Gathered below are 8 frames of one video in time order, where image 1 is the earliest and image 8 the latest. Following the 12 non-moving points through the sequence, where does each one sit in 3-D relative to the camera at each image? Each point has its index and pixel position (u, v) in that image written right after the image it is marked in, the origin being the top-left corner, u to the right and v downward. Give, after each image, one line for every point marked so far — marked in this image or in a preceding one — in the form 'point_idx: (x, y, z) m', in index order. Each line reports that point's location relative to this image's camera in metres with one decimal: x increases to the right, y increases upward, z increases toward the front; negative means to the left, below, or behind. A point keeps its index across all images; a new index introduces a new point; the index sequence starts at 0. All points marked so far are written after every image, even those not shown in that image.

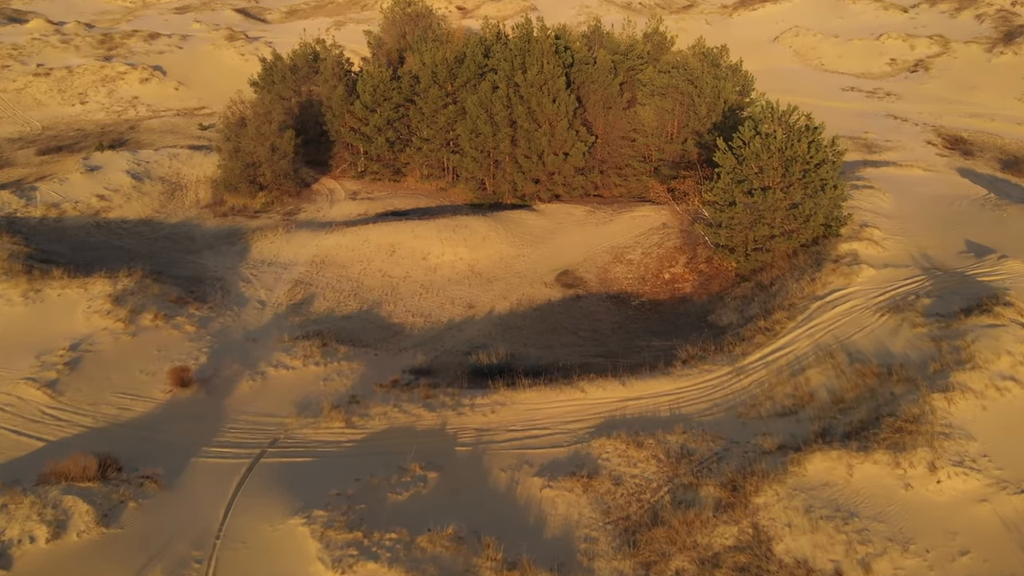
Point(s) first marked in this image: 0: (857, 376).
0: (+4.8, -1.2, +14.9) m
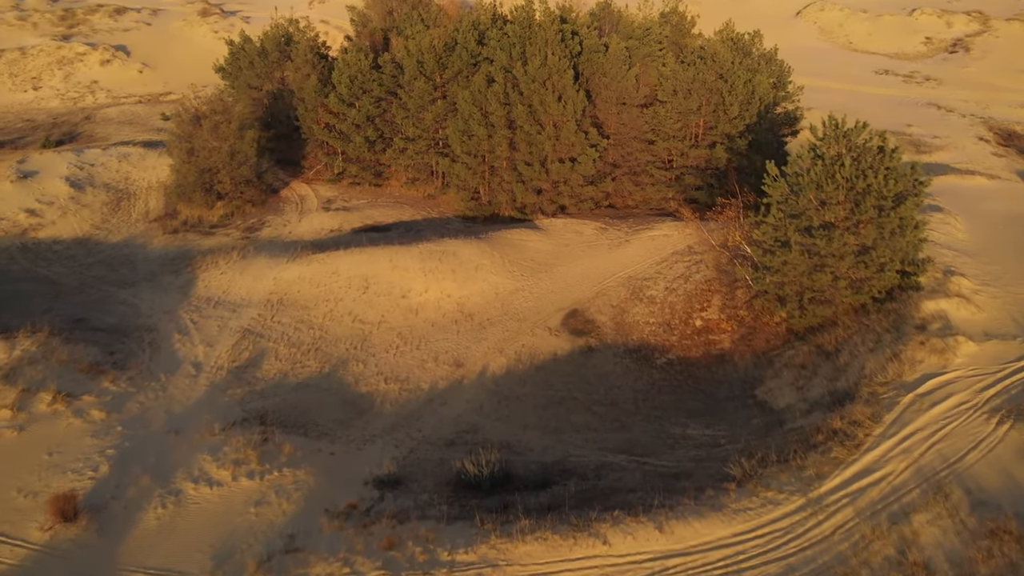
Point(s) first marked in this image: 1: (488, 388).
0: (+4.8, -2.5, +10.6) m
1: (-0.4, -1.7, +18.1) m
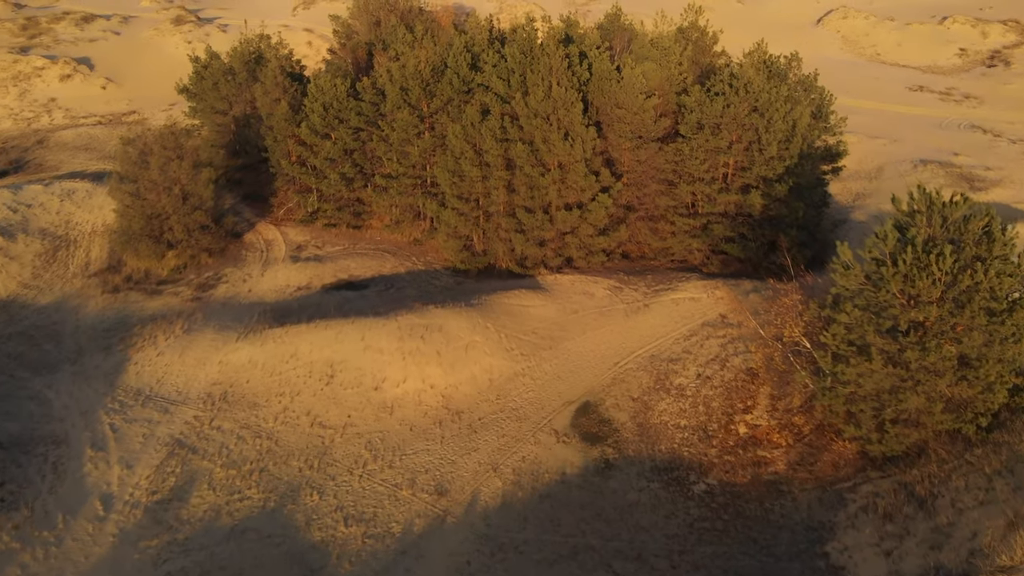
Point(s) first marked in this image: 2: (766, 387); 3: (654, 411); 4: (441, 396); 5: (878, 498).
0: (+4.7, -4.1, +6.7) m
1: (-0.4, -3.2, +14.2) m
2: (+4.0, -1.6, +16.6) m
3: (+2.3, -2.0, +17.0) m
4: (-1.2, -1.8, +17.6) m
5: (+4.6, -2.6, +13.4) m
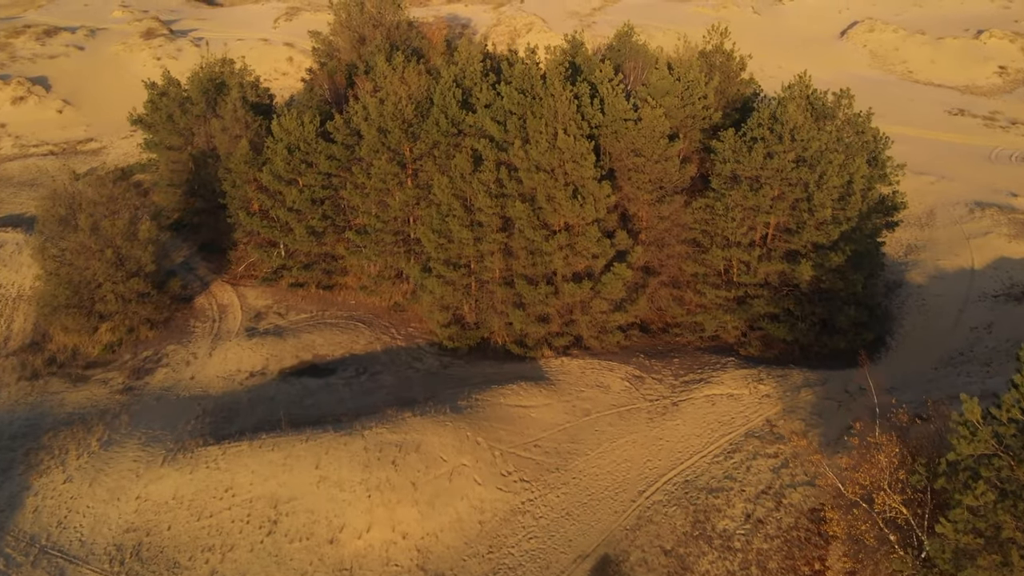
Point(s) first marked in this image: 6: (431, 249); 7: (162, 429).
0: (+4.7, -5.6, +2.8) m
1: (-0.5, -4.8, +10.3) m
2: (+3.9, -3.1, +12.8) m
3: (+2.2, -3.6, +13.1) m
4: (-1.2, -3.4, +13.7) m
5: (+4.6, -4.2, +9.5) m
6: (-1.5, +0.7, +19.8) m
7: (-5.5, -2.2, +16.7) m
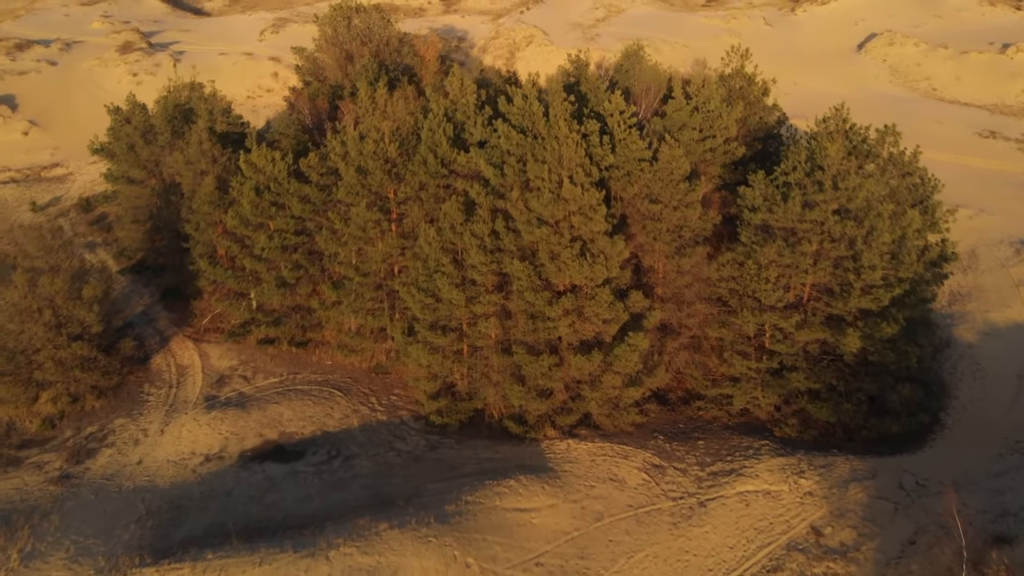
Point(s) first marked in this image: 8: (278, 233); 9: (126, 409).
0: (+4.7, -6.7, +0.2) m
1: (-0.5, -5.9, +7.7) m
2: (+3.9, -4.2, +10.1) m
3: (+2.2, -4.6, +10.5) m
4: (-1.3, -4.4, +11.1) m
5: (+4.5, -5.3, +6.9) m
6: (-1.6, -0.4, +17.2) m
7: (-5.5, -3.3, +14.0) m
8: (-4.3, +1.0, +19.5) m
9: (-6.7, -2.1, +18.5) m
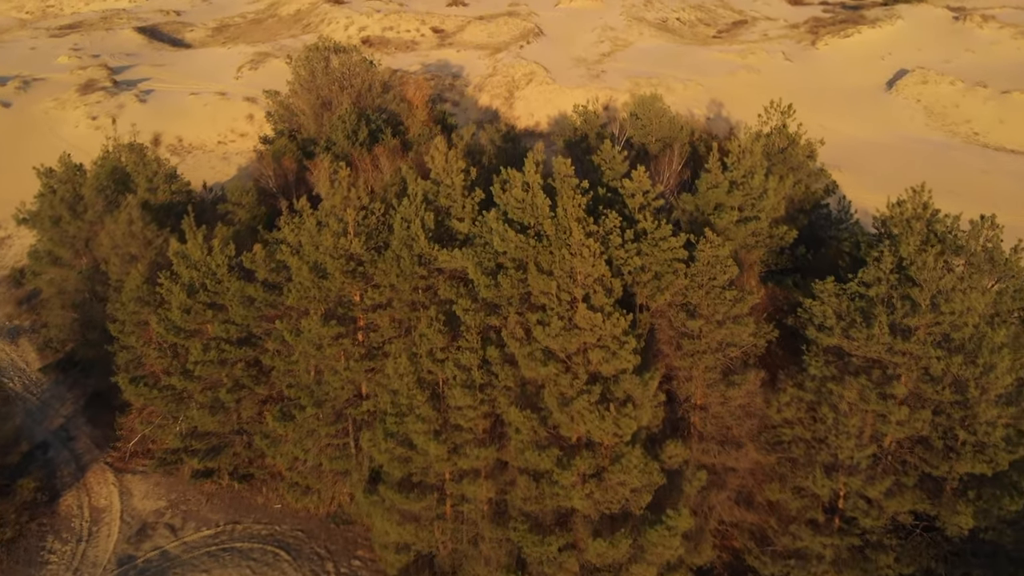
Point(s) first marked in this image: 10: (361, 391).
0: (+4.6, -8.1, -3.9) m
1: (-0.6, -7.5, +3.6) m
2: (+3.9, -5.9, +6.1) m
3: (+2.2, -6.3, +6.5) m
4: (-1.3, -6.1, +7.1) m
5: (+4.5, -6.9, +2.8) m
6: (-1.6, -2.2, +13.2) m
7: (-5.6, -5.1, +10.0) m
8: (-4.4, -0.9, +15.5) m
9: (-6.7, -3.9, +14.4) m
10: (-2.1, -1.5, +14.9) m
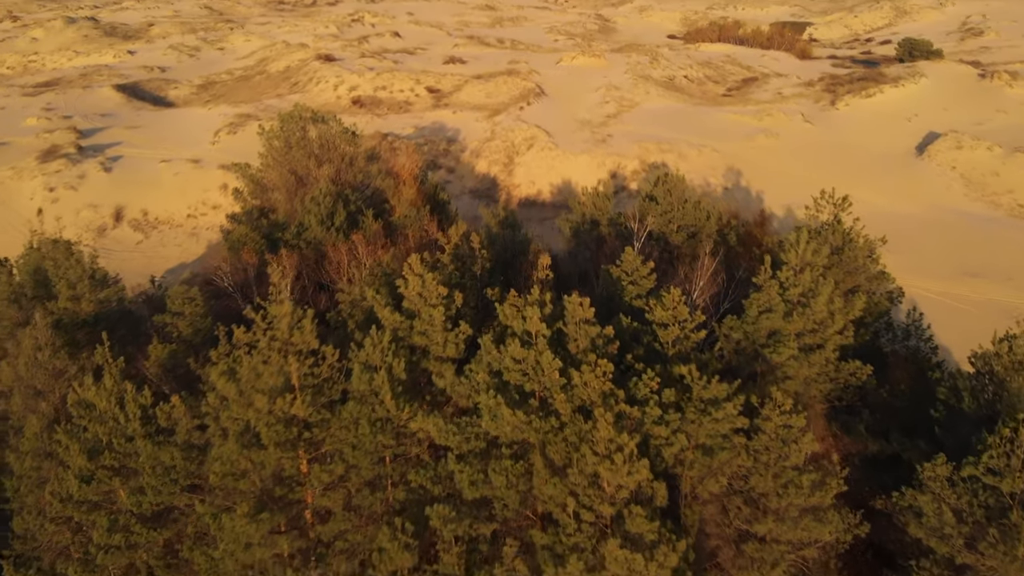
0: (+4.6, -9.0, -7.8) m
1: (-0.6, -8.7, -0.3) m
2: (+3.9, -7.3, +2.2) m
3: (+2.1, -7.7, +2.6) m
4: (-1.3, -7.6, +3.2) m
5: (+4.5, -8.1, -1.1) m
6: (-1.6, -3.9, +9.5) m
7: (-5.6, -6.6, +6.2) m
8: (-4.4, -2.7, +11.9) m
9: (-6.7, -5.7, +10.7) m
10: (-2.2, -3.2, +11.3) m
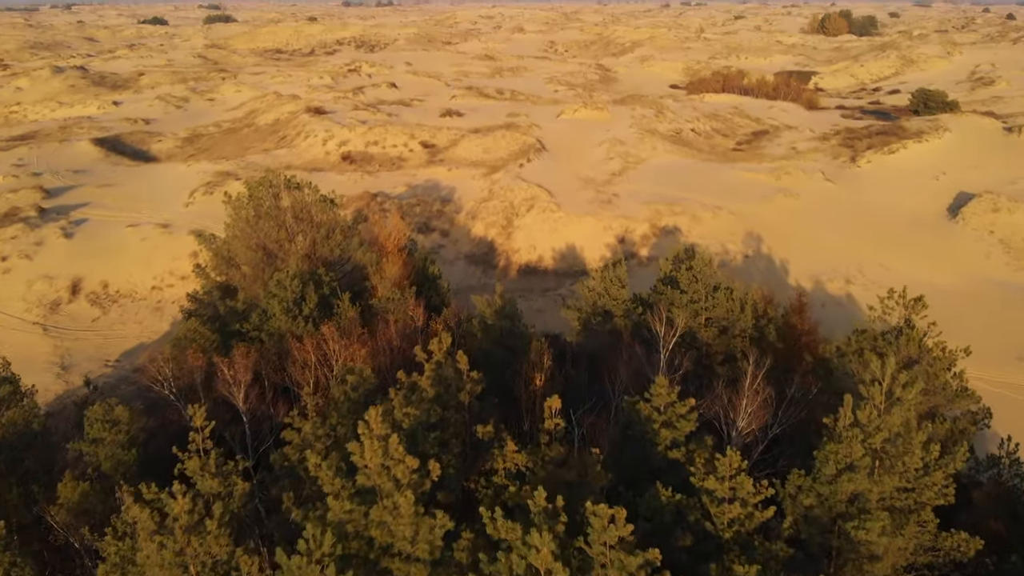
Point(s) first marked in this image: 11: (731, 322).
0: (+4.6, -9.5, -11.4) m
1: (-0.6, -9.6, -3.9) m
2: (+3.8, -8.2, -1.3) m
3: (+2.1, -8.7, -1.0) m
4: (-1.3, -8.5, -0.3) m
5: (+4.5, -8.9, -4.6) m
6: (-1.6, -5.1, +6.2) m
7: (-5.6, -7.7, +2.7) m
8: (-4.4, -4.0, +8.6) m
9: (-6.8, -7.0, +7.2) m
10: (-2.2, -4.6, +7.9) m
11: (+3.5, -0.4, +16.4) m
